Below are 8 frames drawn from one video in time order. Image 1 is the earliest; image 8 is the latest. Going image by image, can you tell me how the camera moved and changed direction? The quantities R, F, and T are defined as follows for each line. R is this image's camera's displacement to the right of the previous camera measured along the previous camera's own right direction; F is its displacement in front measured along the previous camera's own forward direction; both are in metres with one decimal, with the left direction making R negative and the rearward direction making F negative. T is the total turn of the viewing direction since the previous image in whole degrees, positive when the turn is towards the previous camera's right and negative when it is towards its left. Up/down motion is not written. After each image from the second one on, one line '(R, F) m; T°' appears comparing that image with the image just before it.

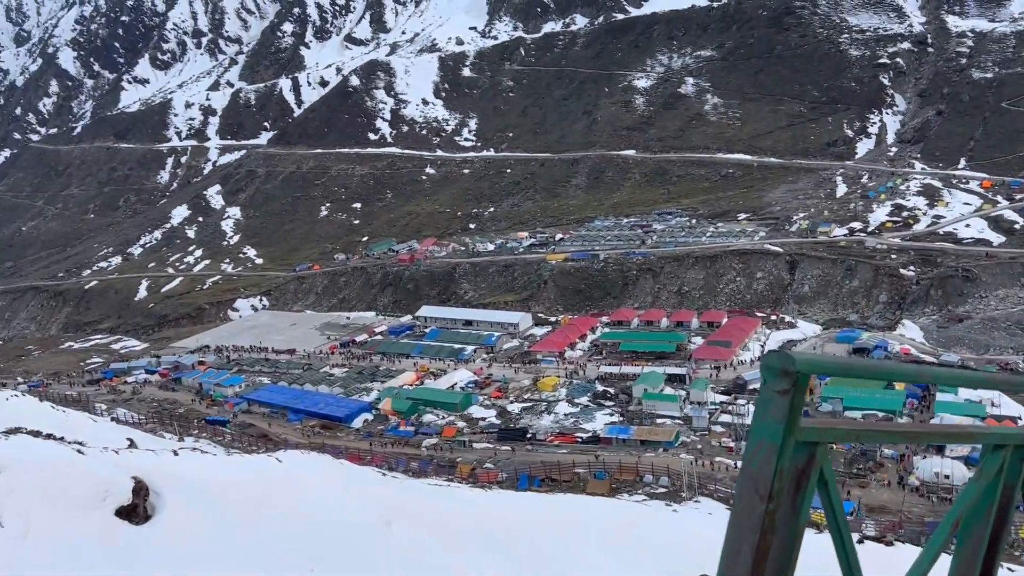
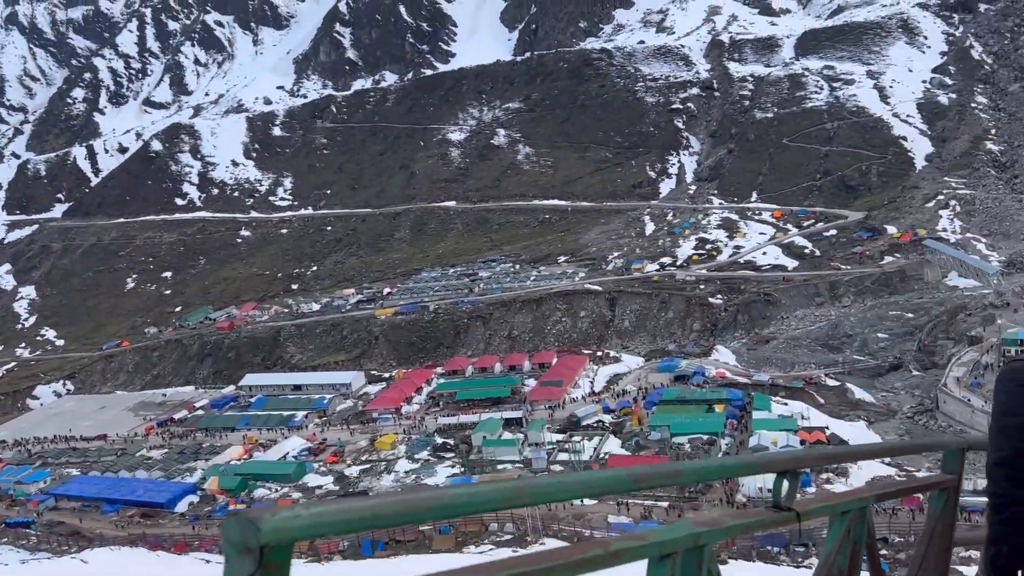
(+0.2, +0.1) m; +11°
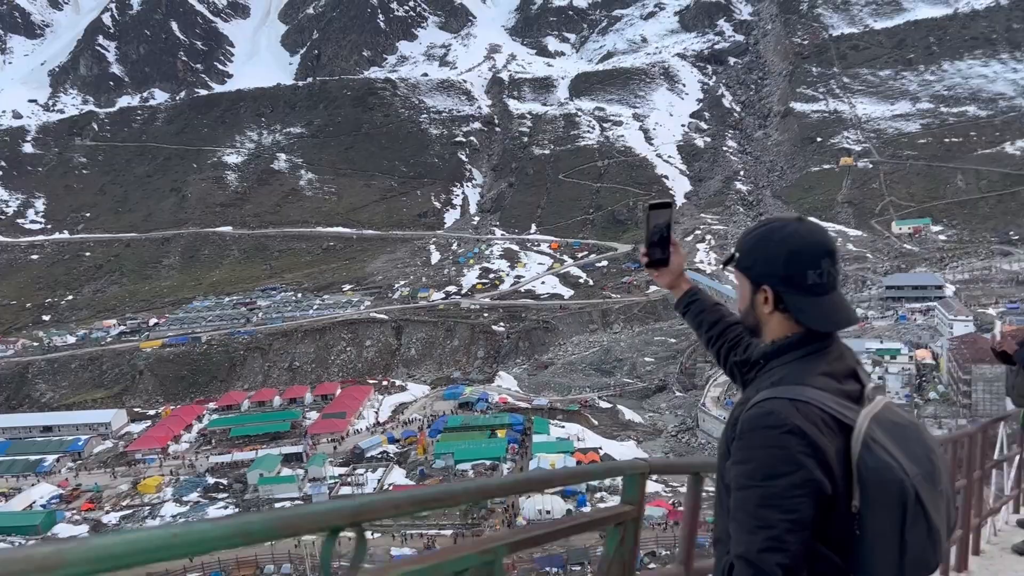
(+0.2, 0.0) m; +14°
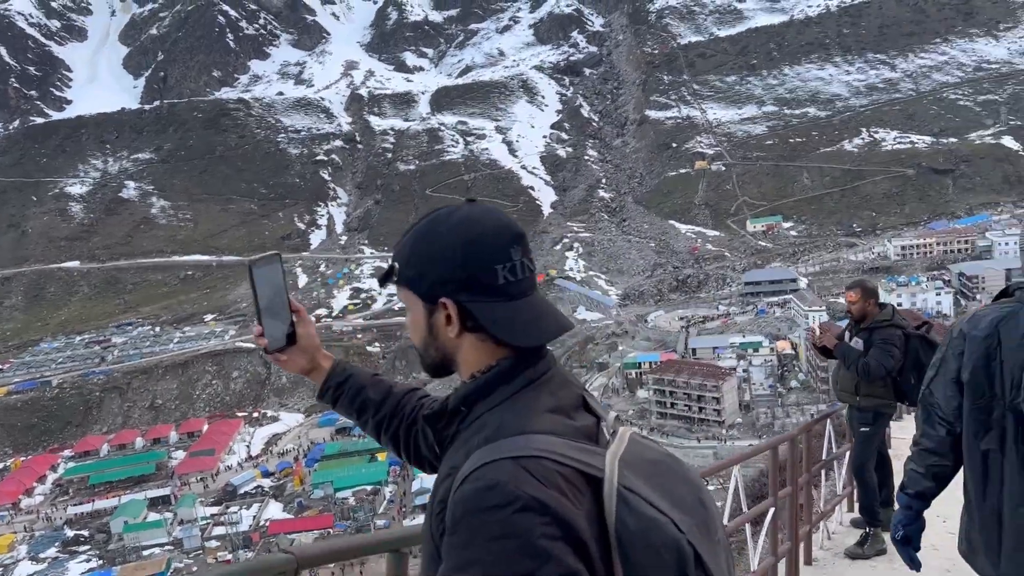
(+0.4, +0.4) m; +8°
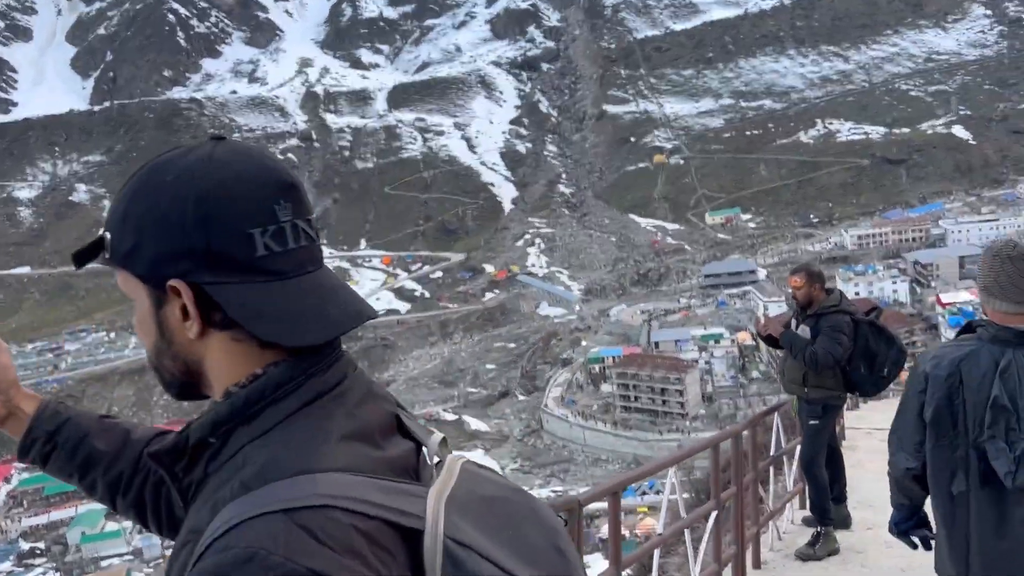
(+0.2, +0.3) m; +2°
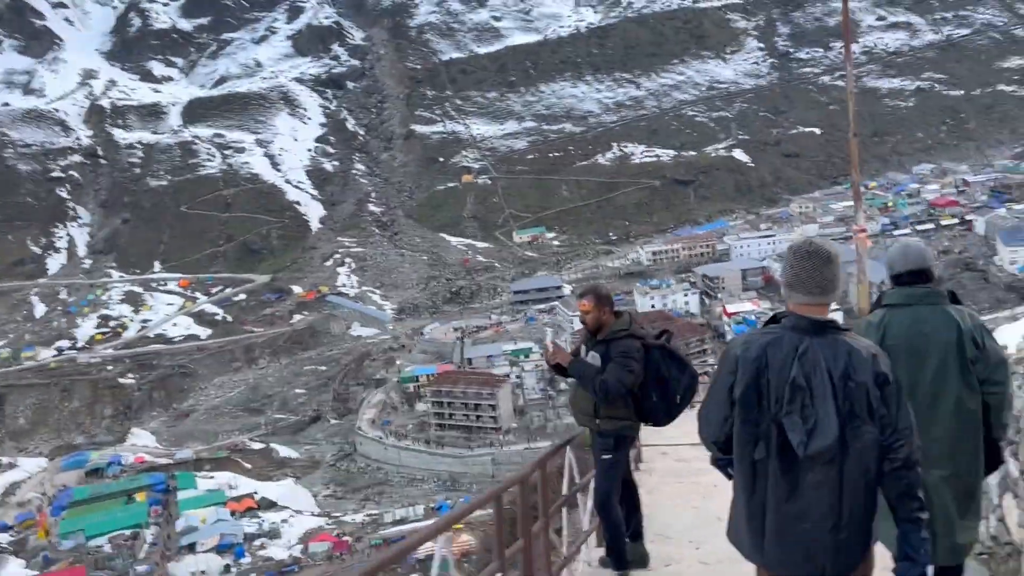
(+0.1, 0.0) m; +12°
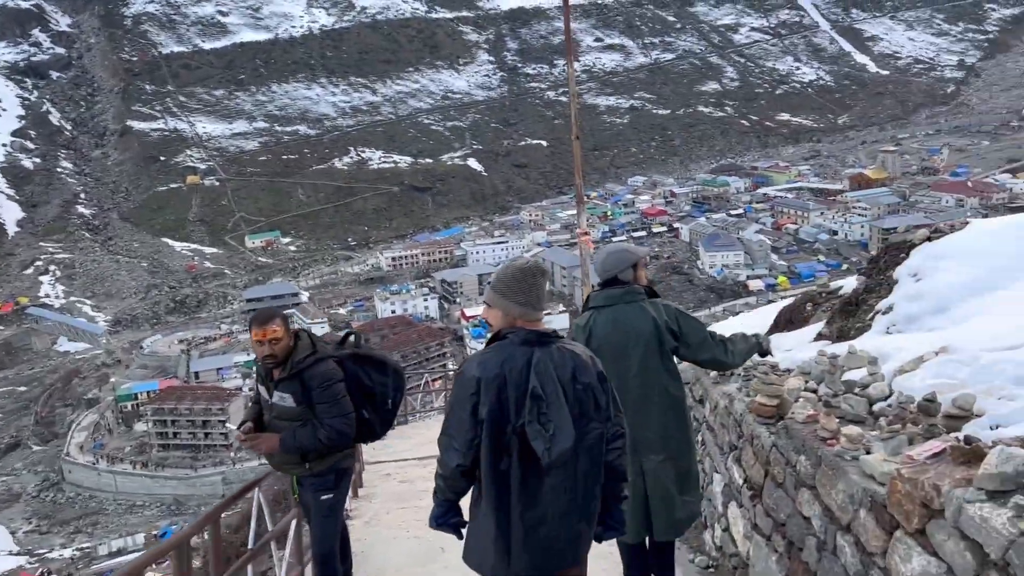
(+0.2, +0.5) m; +17°
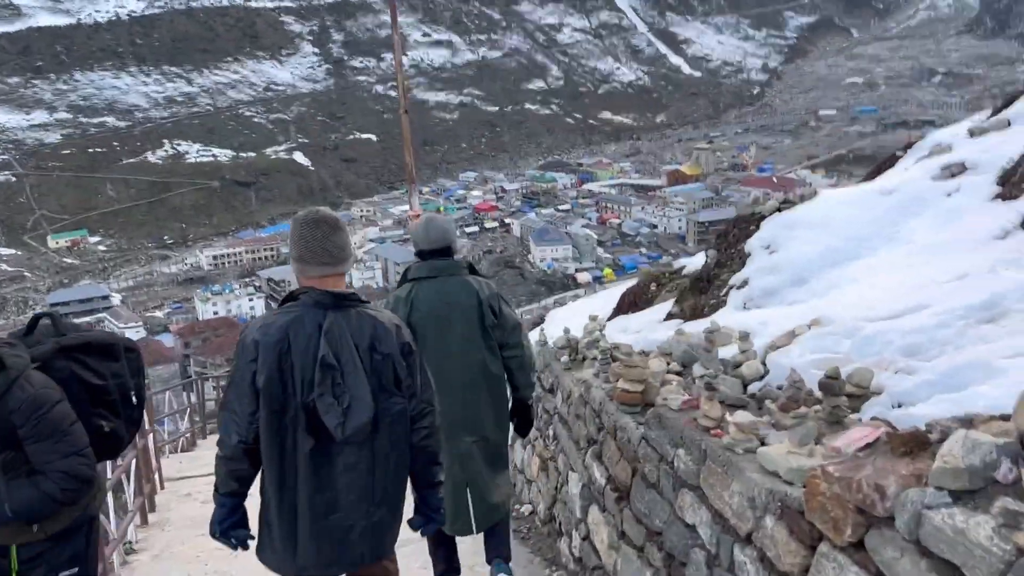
(0.0, +0.5) m; +11°
